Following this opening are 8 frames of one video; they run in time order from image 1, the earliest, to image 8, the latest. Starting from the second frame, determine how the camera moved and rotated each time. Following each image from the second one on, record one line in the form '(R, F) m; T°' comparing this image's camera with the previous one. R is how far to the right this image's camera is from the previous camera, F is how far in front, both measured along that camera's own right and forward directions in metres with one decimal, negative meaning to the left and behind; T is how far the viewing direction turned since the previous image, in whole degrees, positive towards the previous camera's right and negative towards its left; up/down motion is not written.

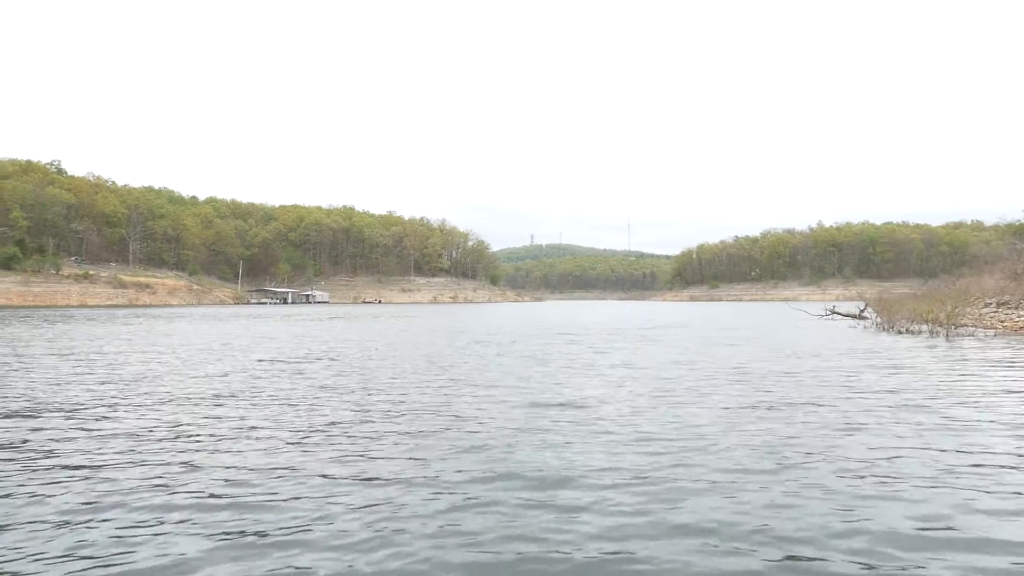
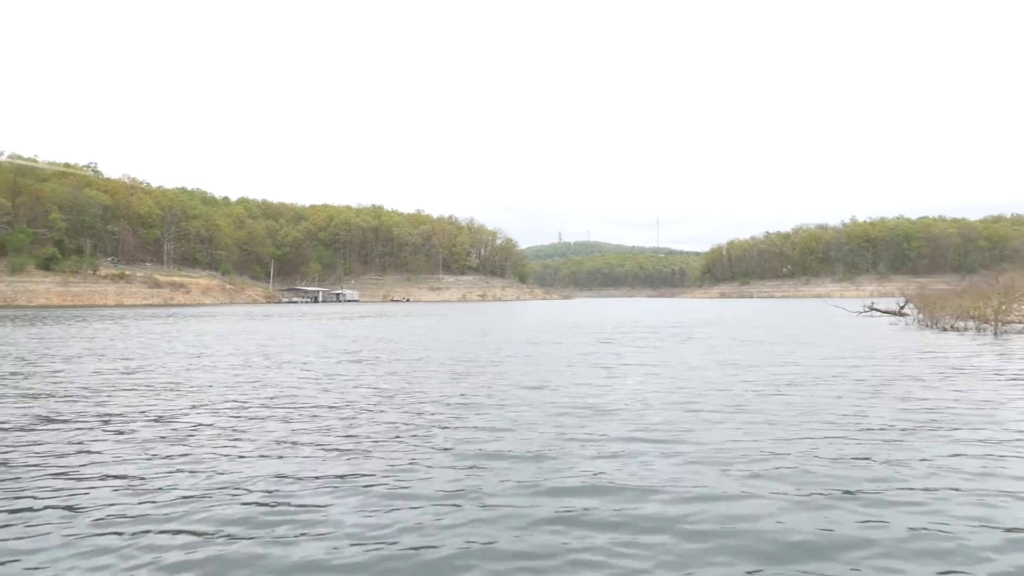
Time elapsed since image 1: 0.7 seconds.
(-0.1, +0.2) m; -2°
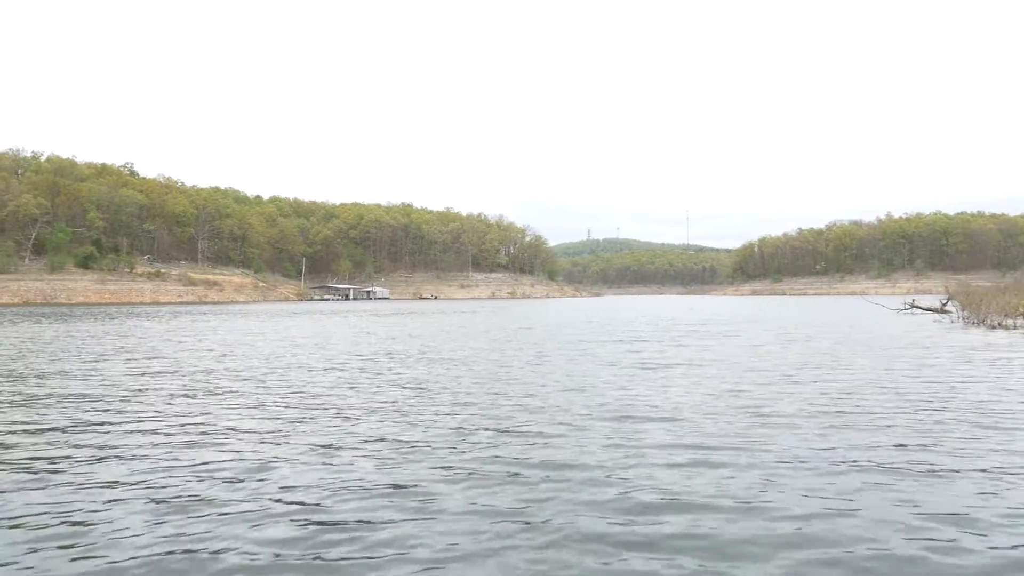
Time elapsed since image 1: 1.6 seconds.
(-0.1, +0.2) m; -2°
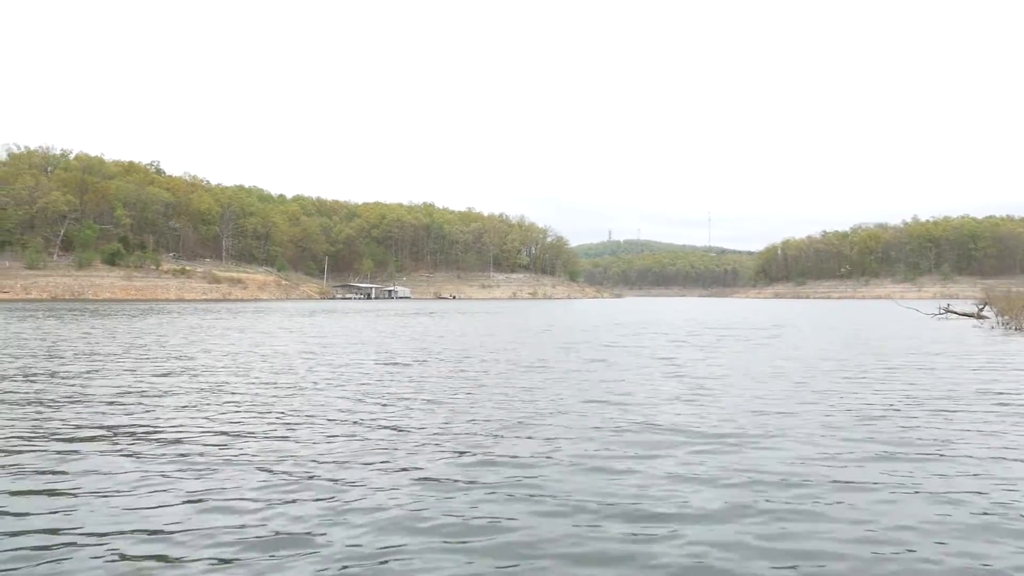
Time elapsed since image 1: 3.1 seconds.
(-0.2, +0.3) m; -2°
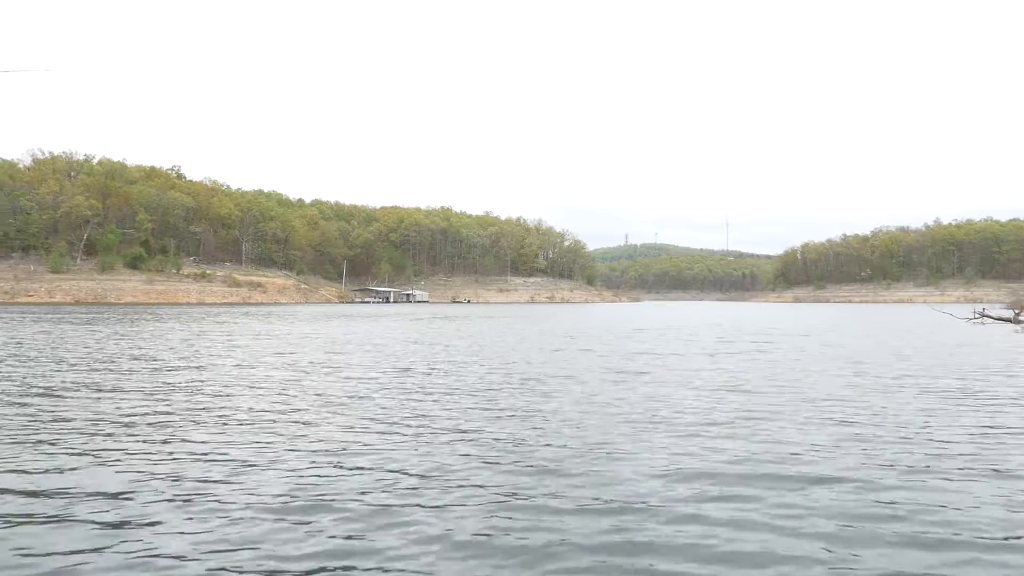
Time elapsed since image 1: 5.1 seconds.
(-0.3, +0.4) m; -1°
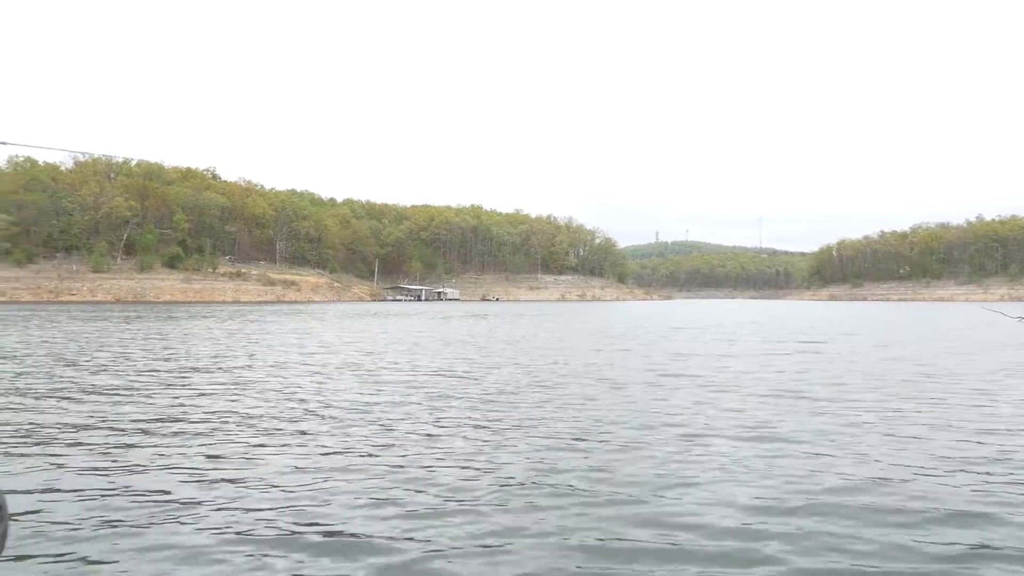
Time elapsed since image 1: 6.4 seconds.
(-0.1, +0.1) m; -2°
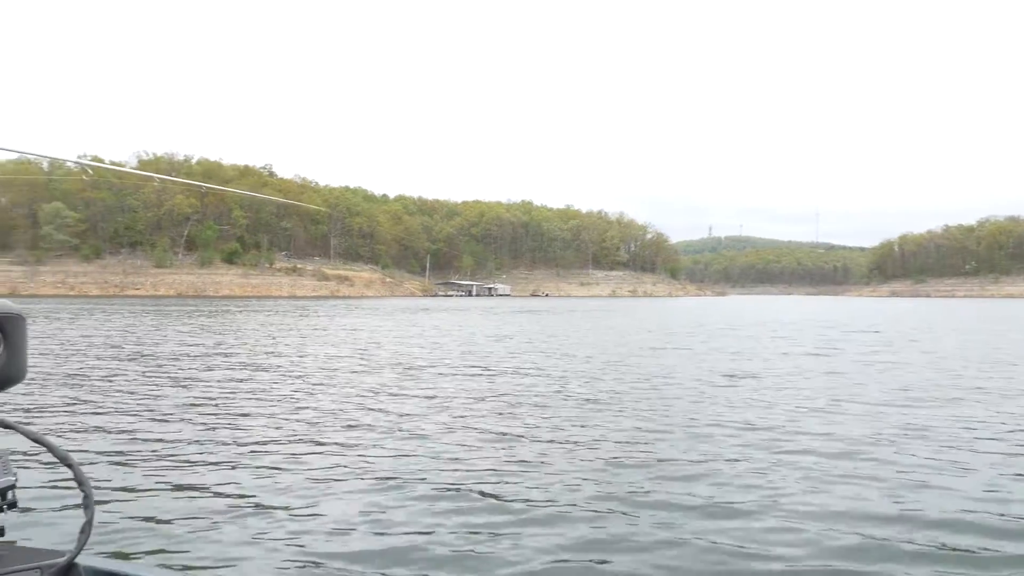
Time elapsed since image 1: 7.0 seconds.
(-0.2, +0.3) m; -4°
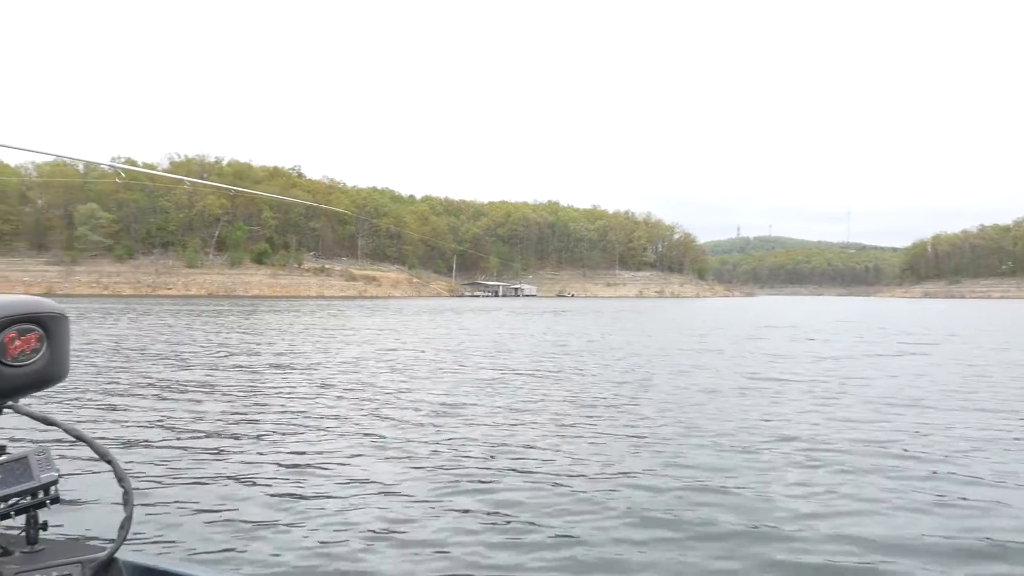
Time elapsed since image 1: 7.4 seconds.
(0.0, +0.1) m; -2°
